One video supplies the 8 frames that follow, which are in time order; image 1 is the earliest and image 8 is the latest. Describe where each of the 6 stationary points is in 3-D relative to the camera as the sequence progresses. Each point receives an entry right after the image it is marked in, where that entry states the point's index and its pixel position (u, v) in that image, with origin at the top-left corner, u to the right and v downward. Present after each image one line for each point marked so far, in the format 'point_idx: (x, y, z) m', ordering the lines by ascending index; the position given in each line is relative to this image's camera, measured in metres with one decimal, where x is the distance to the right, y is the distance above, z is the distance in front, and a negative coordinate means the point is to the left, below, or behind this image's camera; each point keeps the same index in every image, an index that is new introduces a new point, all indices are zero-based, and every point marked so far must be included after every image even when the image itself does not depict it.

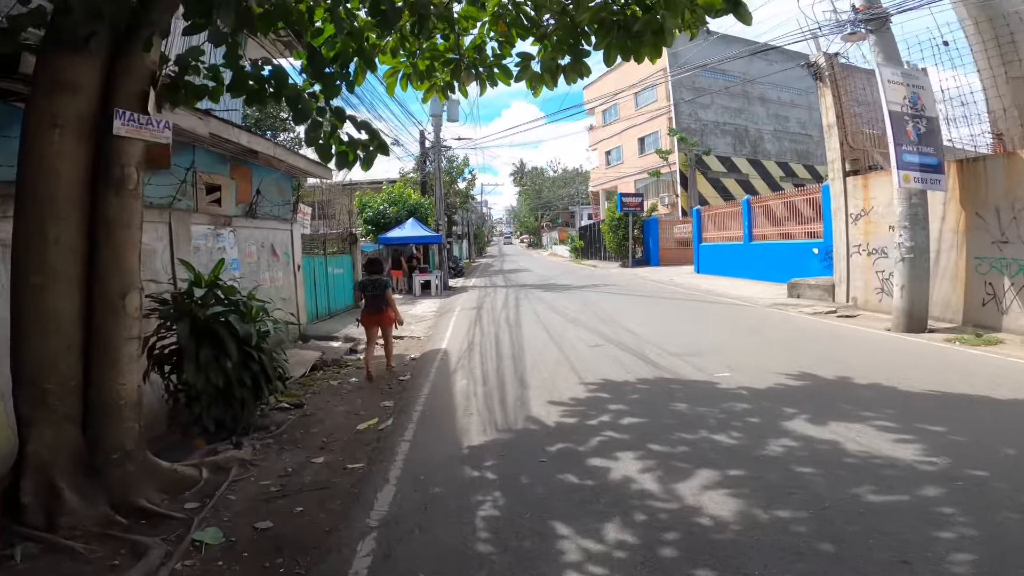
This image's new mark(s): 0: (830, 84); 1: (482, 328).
0: (+7.4, +4.6, +13.9) m
1: (-0.6, -0.8, +12.5) m
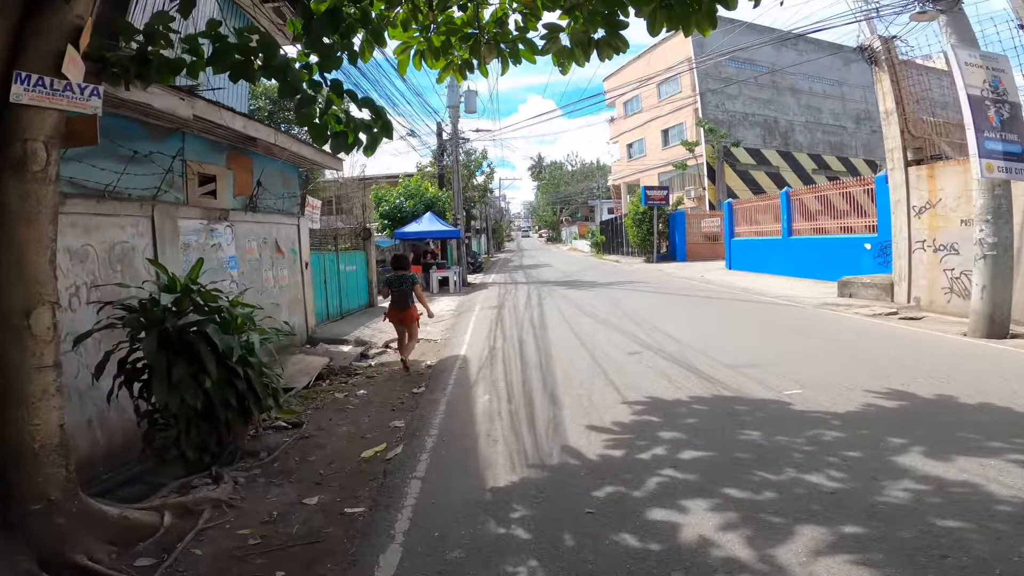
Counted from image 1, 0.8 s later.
0: (+7.9, +4.6, +12.6) m
1: (-0.1, -0.8, +11.5) m
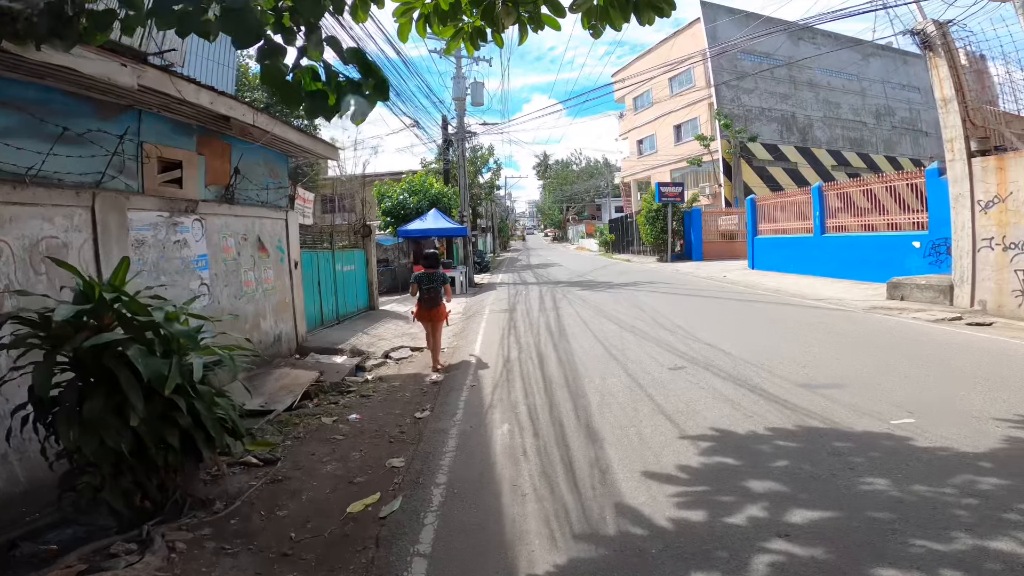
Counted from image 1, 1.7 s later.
0: (+8.2, +4.6, +11.3) m
1: (+0.2, -0.8, +10.3) m
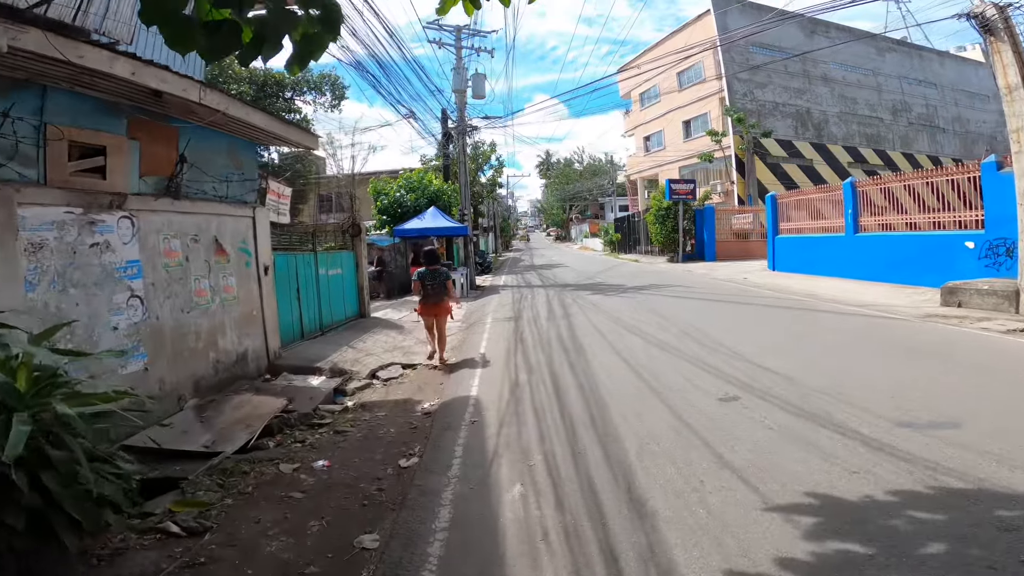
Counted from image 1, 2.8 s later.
0: (+8.3, +4.5, +9.9) m
1: (+0.3, -0.9, +8.9) m
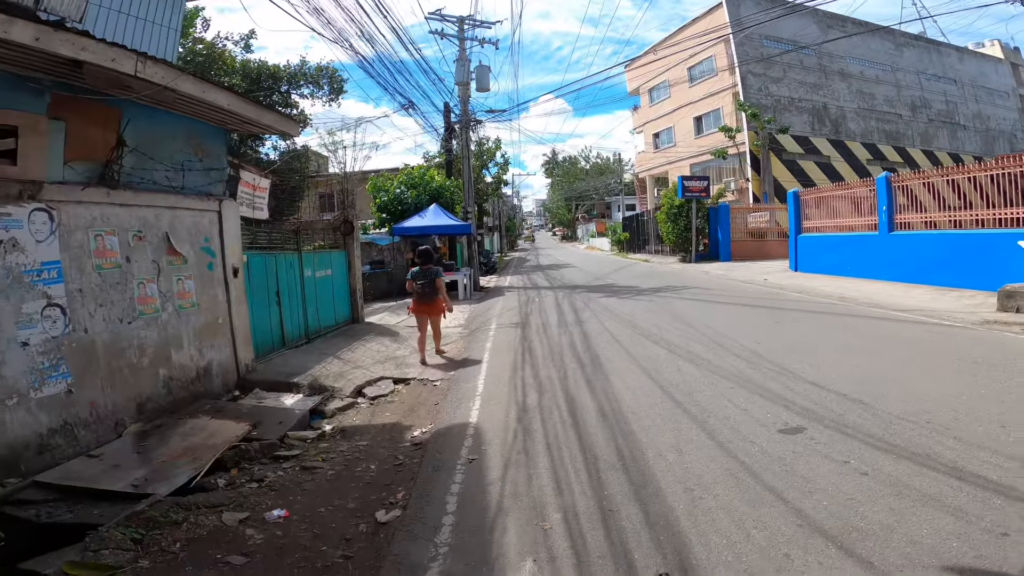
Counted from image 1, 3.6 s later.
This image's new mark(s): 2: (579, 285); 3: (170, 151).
0: (+8.4, +4.4, +8.7) m
1: (+0.4, -1.0, +7.8) m
2: (+2.1, +0.1, +18.4) m
3: (-3.5, +1.4, +6.1) m
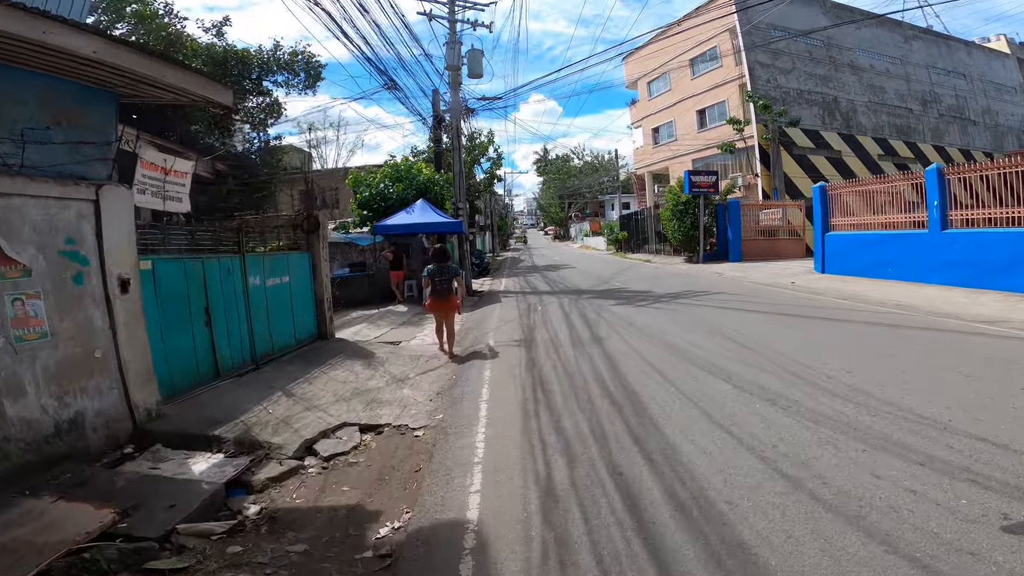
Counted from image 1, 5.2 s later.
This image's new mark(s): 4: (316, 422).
0: (+8.5, +4.3, +6.8) m
1: (+0.5, -1.1, +5.8) m
2: (+2.0, 0.0, +16.4) m
3: (-3.4, +1.3, +4.0) m
4: (-1.9, -1.3, +5.8) m
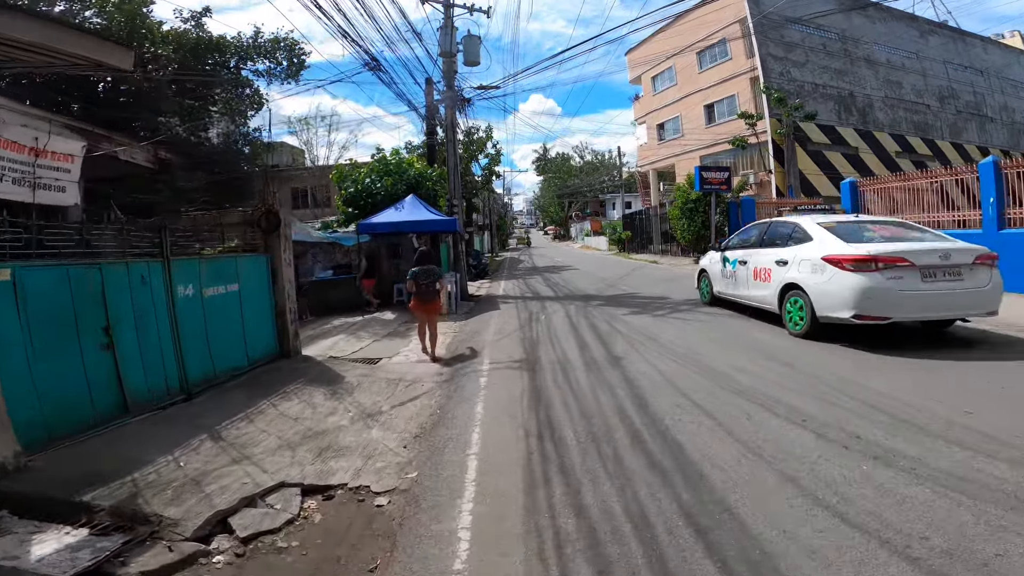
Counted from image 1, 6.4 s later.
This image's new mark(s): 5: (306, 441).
0: (+8.5, +4.2, +5.3) m
1: (+0.4, -1.2, +4.2) m
2: (+2.0, -0.2, +14.9) m
3: (-3.4, +1.2, +2.5) m
4: (-1.9, -1.4, +4.2) m
5: (-1.8, -1.3, +5.1) m
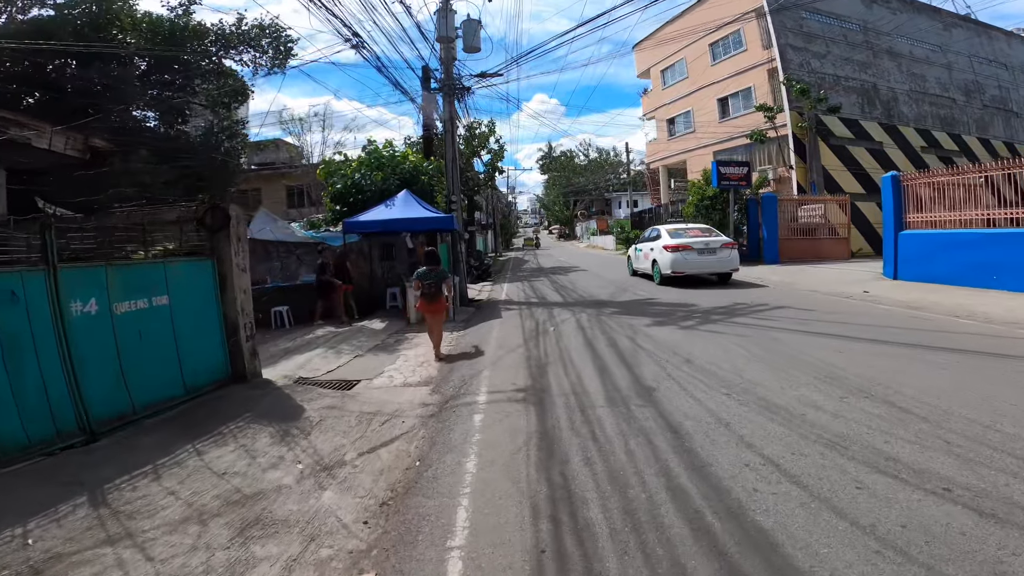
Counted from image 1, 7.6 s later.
0: (+8.5, +4.1, +3.8) m
1: (+0.5, -1.4, +2.8) m
2: (+2.1, -0.3, +13.4) m
3: (-3.4, +1.1, +1.1) m
4: (-1.9, -1.5, +2.8) m
5: (-1.8, -1.4, +3.7) m
